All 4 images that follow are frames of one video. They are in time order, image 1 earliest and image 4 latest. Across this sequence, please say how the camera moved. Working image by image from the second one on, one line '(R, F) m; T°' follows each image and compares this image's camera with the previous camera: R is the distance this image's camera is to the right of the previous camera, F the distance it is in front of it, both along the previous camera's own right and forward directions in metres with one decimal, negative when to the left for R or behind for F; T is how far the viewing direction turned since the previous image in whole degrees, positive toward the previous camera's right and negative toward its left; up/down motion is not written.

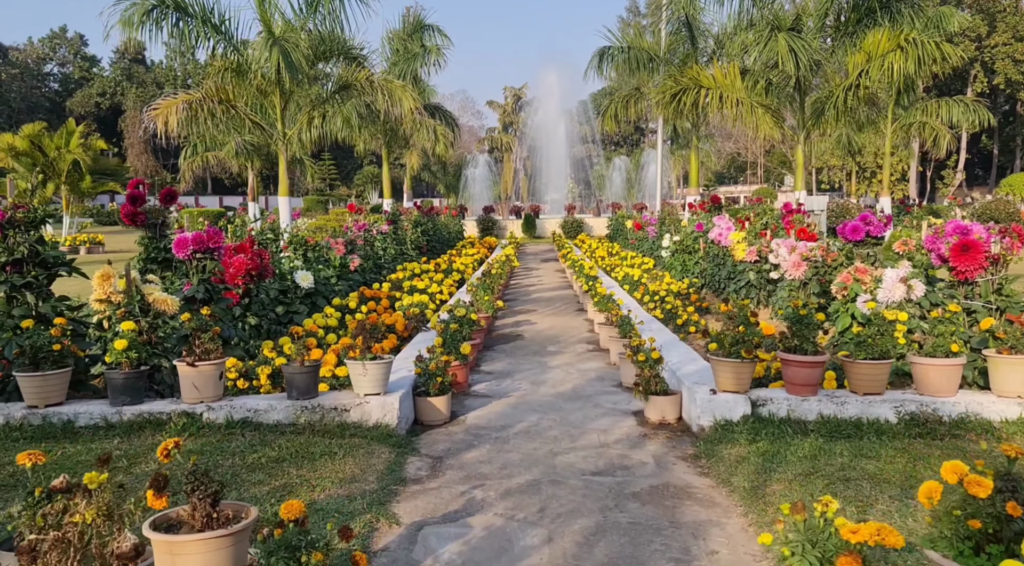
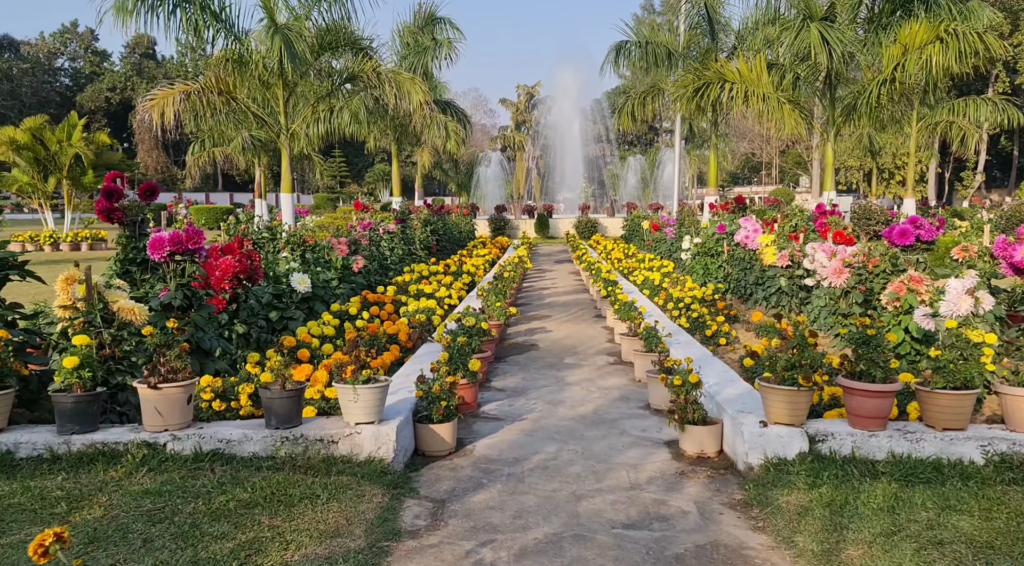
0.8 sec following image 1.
(0.0, +0.5) m; -1°
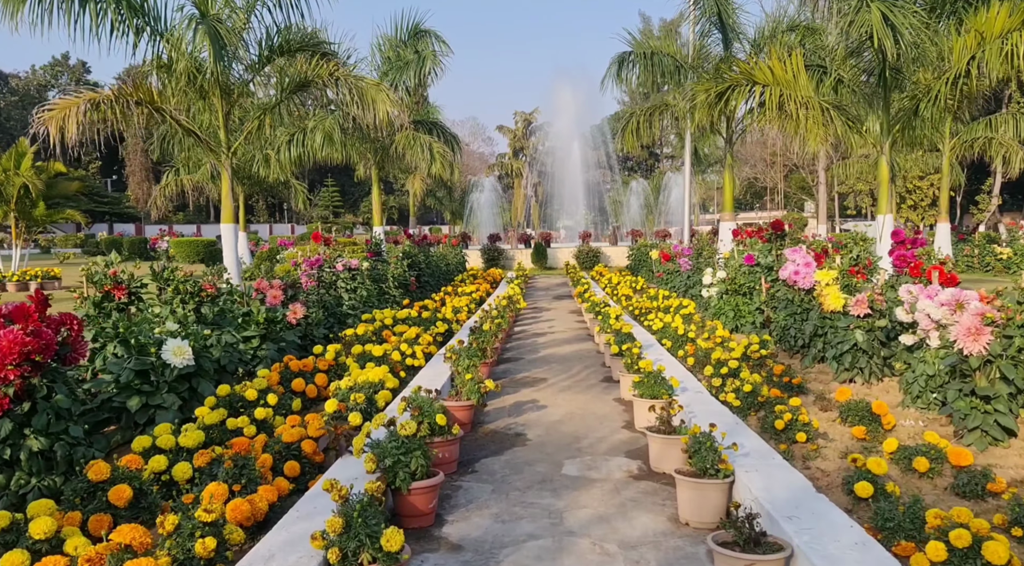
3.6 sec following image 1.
(+0.1, +1.9) m; 0°
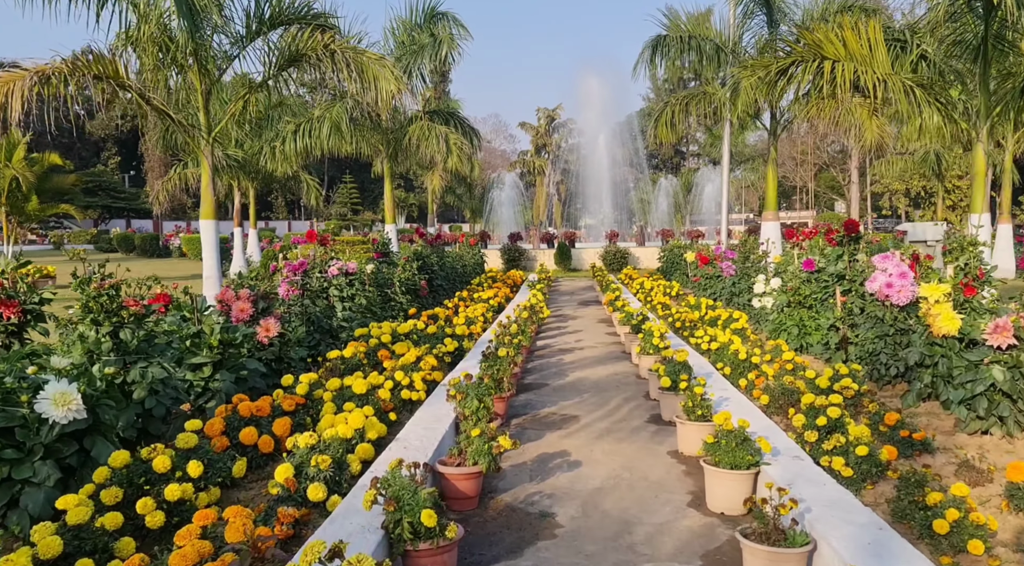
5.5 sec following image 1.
(0.0, +1.3) m; -2°
